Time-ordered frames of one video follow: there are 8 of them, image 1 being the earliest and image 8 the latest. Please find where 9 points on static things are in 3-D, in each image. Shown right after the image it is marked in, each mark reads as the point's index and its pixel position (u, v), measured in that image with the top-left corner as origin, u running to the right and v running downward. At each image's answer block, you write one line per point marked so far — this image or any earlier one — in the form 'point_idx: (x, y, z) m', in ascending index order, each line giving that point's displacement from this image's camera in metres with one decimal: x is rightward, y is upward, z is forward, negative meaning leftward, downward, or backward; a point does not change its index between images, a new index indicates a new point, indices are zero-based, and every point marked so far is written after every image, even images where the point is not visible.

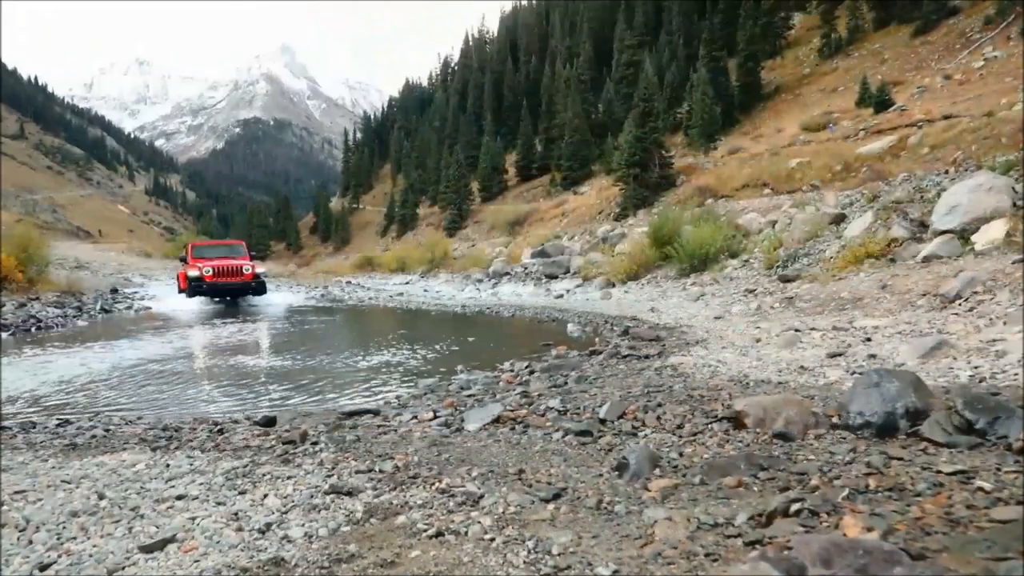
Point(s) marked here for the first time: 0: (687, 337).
0: (+3.0, -0.9, +11.2) m
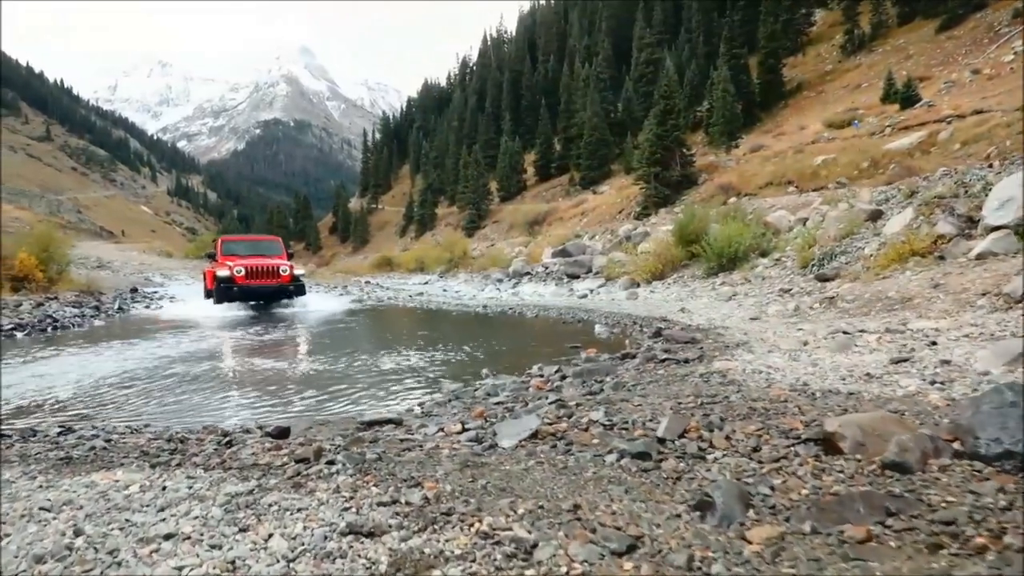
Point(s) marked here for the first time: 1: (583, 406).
0: (+3.4, -0.8, +10.5) m
1: (+0.6, -1.0, +5.8) m
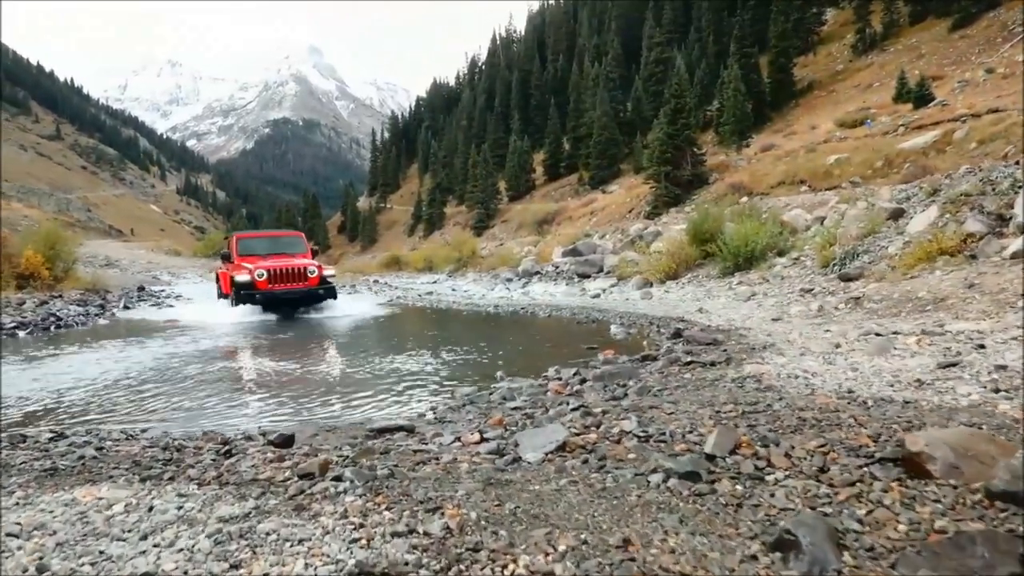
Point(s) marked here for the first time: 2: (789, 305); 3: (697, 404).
0: (+3.6, -0.8, +10.1) m
1: (+0.8, -1.0, +5.3) m
2: (+5.8, -0.4, +14.0) m
3: (+1.5, -0.9, +5.4) m
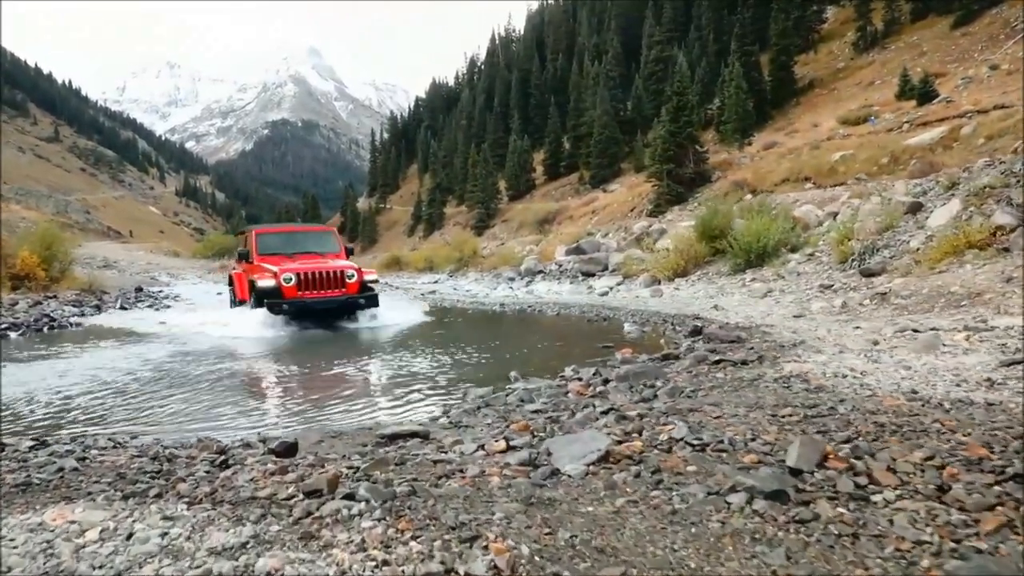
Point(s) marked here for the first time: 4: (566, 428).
0: (+3.8, -0.8, +9.5) m
1: (+1.0, -1.0, +4.8) m
2: (+6.0, -0.3, +13.4) m
3: (+1.7, -0.9, +4.9) m
4: (+0.4, -1.0, +4.9) m
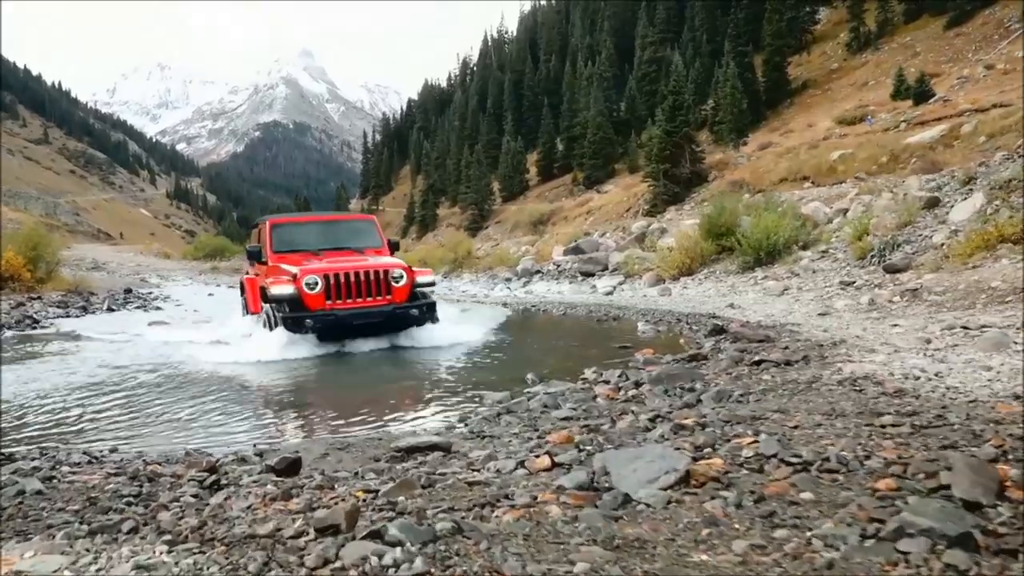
0: (+4.0, -0.7, +8.9) m
1: (+1.2, -0.9, +4.2) m
2: (+6.2, -0.2, +12.8) m
3: (+1.9, -0.8, +4.2) m
4: (+0.7, -1.0, +4.2) m
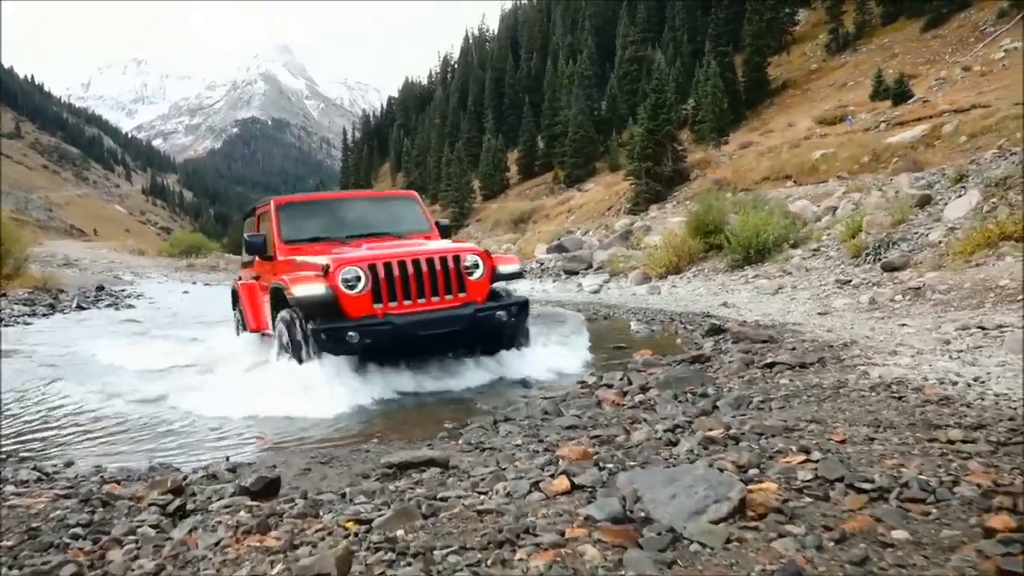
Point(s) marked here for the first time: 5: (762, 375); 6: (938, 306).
0: (+3.9, -0.7, +8.5) m
1: (+1.3, -0.9, +3.7) m
2: (+6.0, -0.2, +12.5) m
3: (+2.0, -0.8, +3.8) m
4: (+0.7, -1.0, +3.7) m
5: (+2.4, -0.8, +6.3) m
6: (+6.2, -0.2, +9.6) m
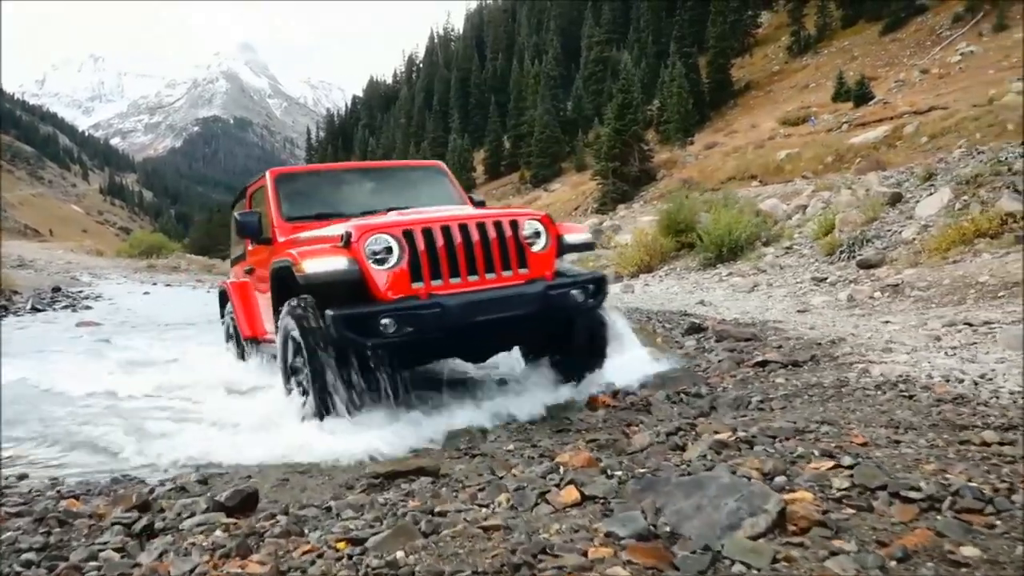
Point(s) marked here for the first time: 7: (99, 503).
0: (+3.7, -0.6, +8.4) m
1: (+1.3, -0.8, +3.5) m
2: (+5.6, -0.1, +12.5) m
3: (+2.0, -0.7, +3.6) m
4: (+0.7, -0.9, +3.5) m
5: (+2.3, -0.8, +6.1) m
6: (+6.0, -0.2, +9.6) m
7: (-2.3, -1.2, +3.6) m
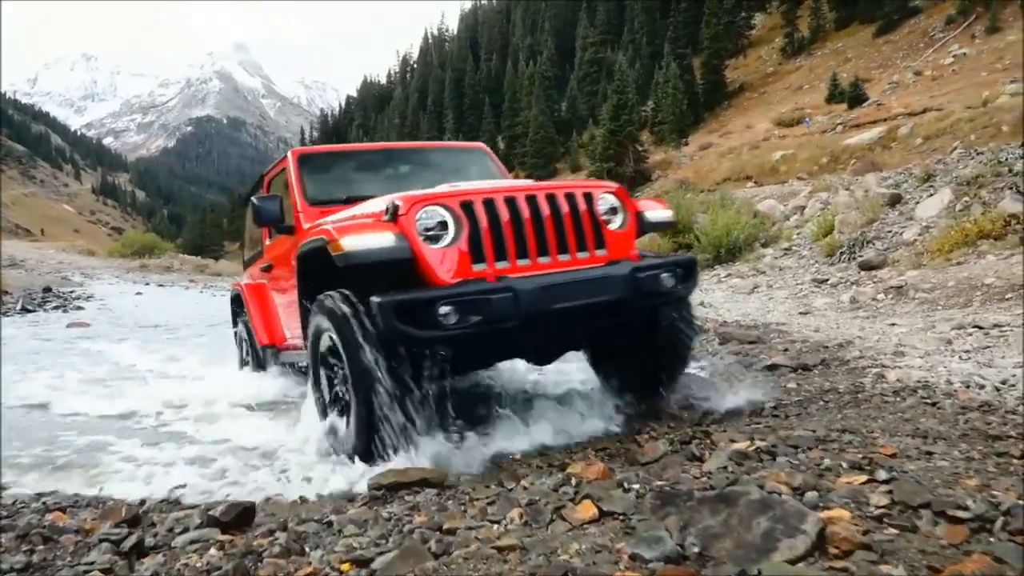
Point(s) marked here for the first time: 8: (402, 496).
0: (+3.7, -0.6, +8.3) m
1: (+1.3, -0.9, +3.3) m
2: (+5.6, -0.2, +12.4) m
3: (+2.0, -0.8, +3.4) m
4: (+0.8, -0.9, +3.3) m
5: (+2.3, -0.8, +6.0) m
6: (+6.0, -0.2, +9.5) m
7: (-2.2, -1.2, +3.4) m
8: (-0.6, -1.2, +3.6) m
